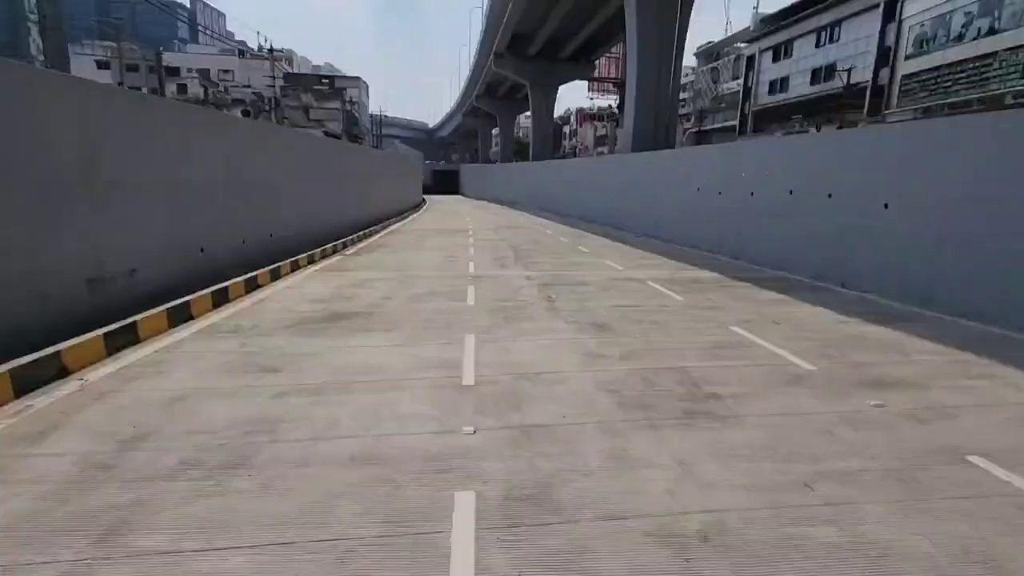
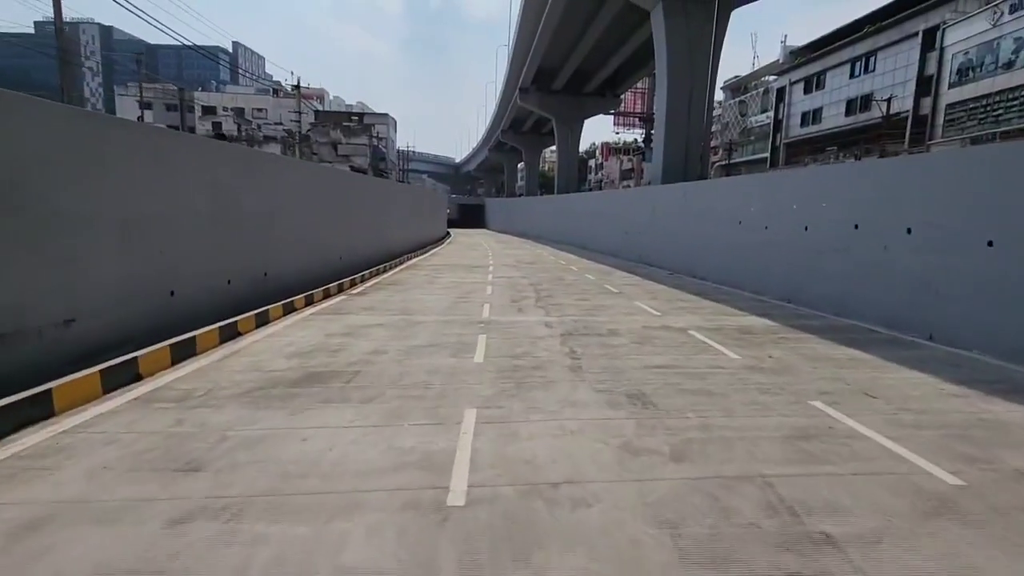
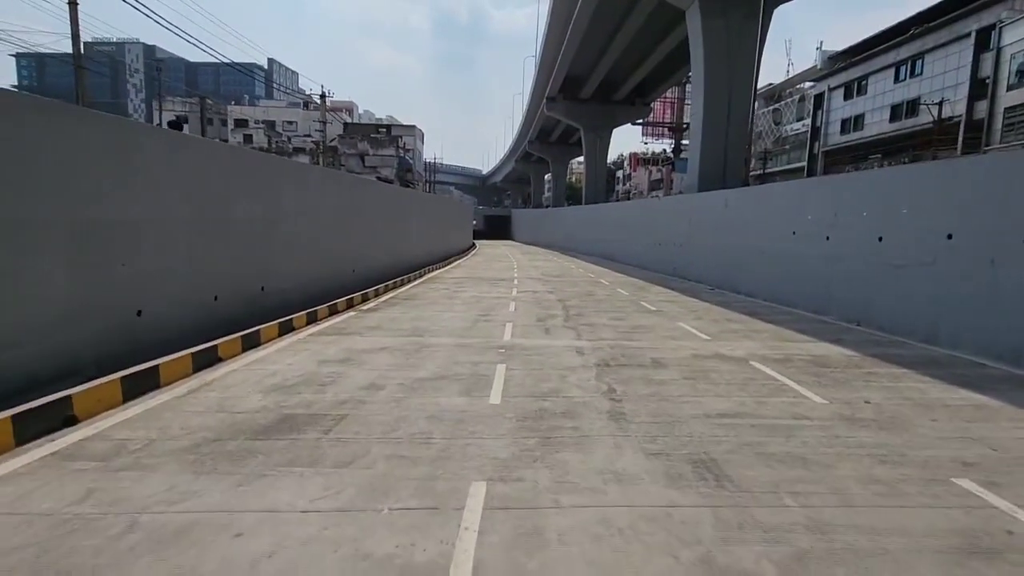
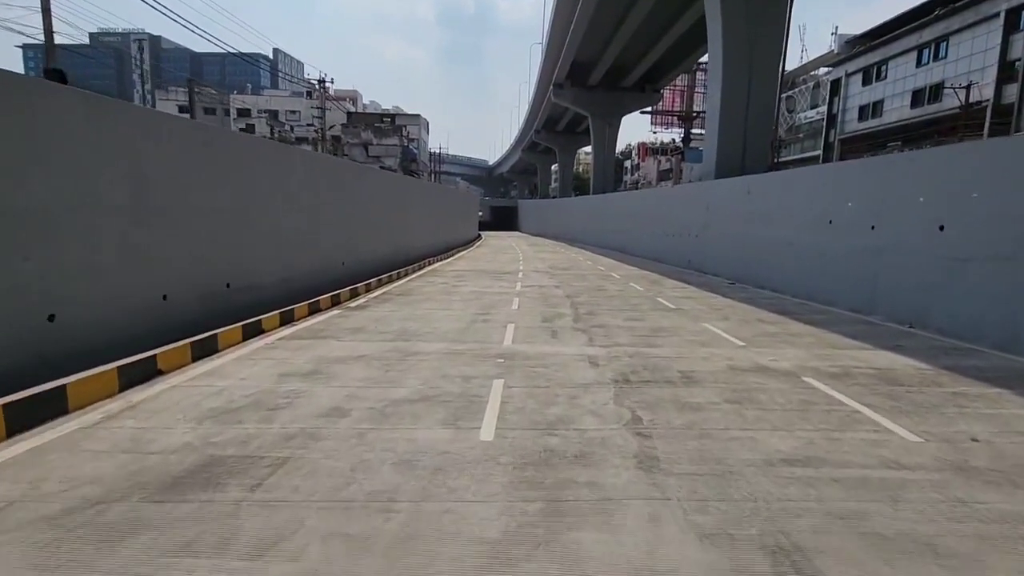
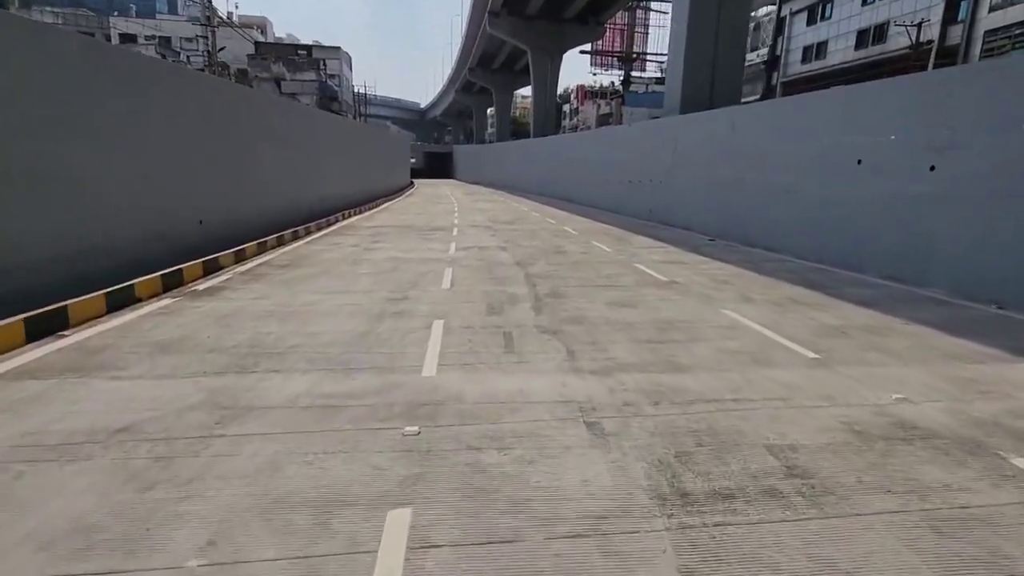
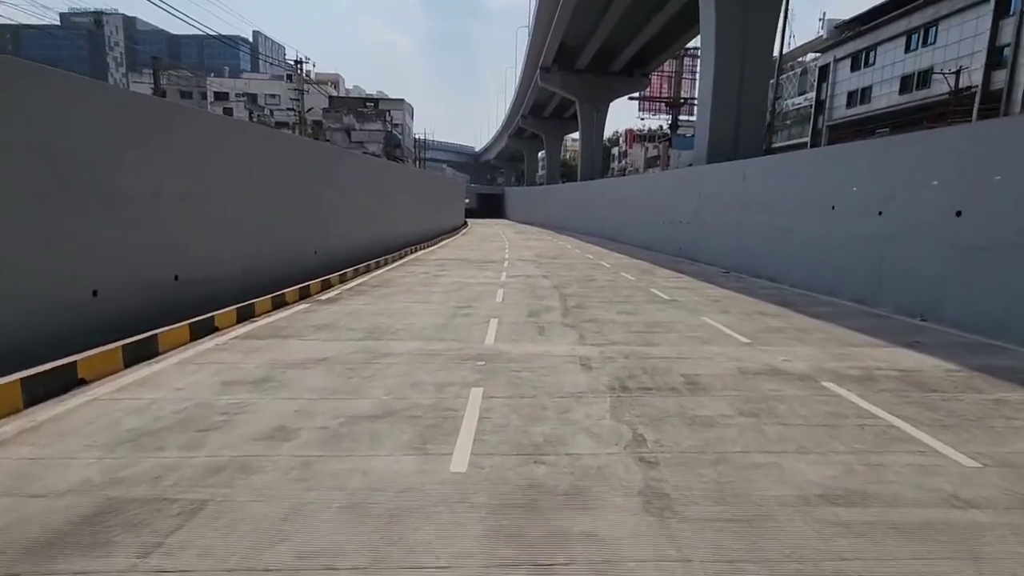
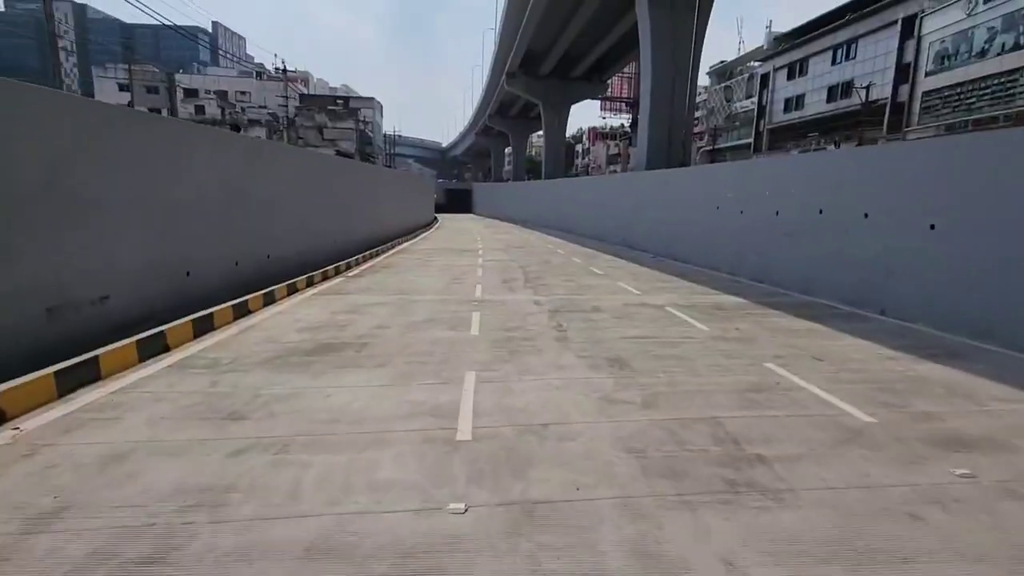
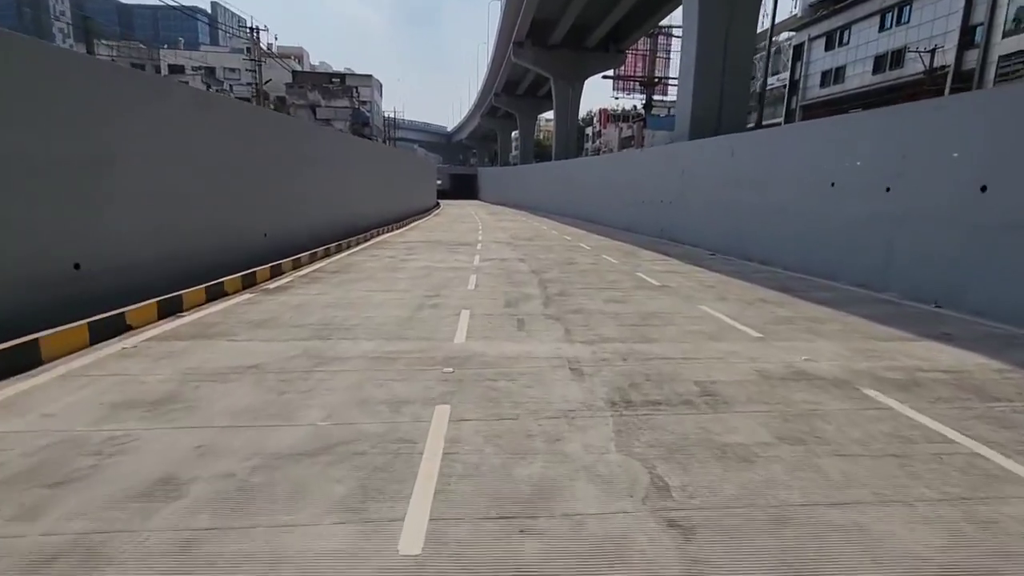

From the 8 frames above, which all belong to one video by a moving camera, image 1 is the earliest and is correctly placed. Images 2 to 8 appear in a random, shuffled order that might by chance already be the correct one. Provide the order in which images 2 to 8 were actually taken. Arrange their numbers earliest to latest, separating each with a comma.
7, 2, 3, 4, 6, 8, 5
